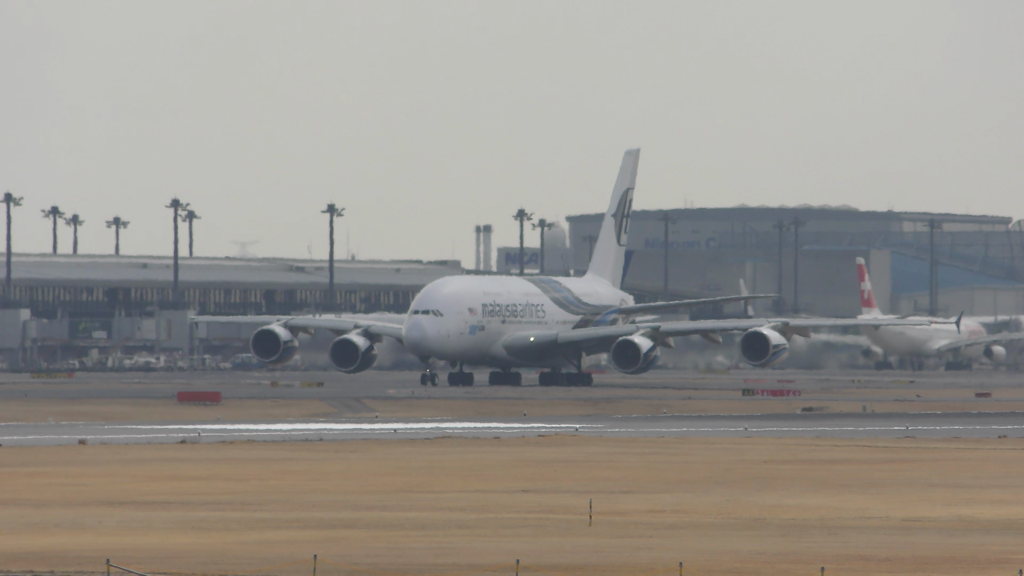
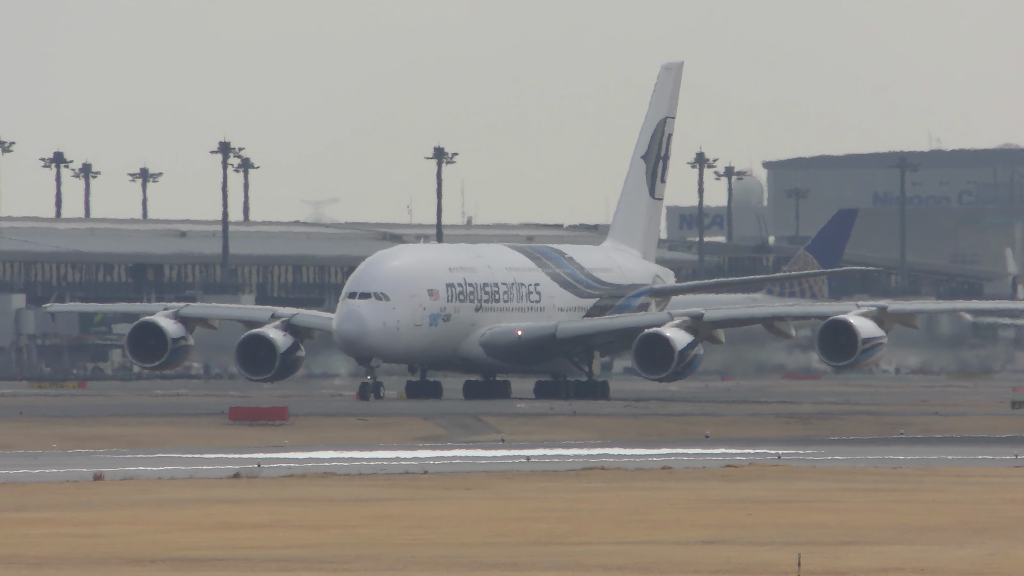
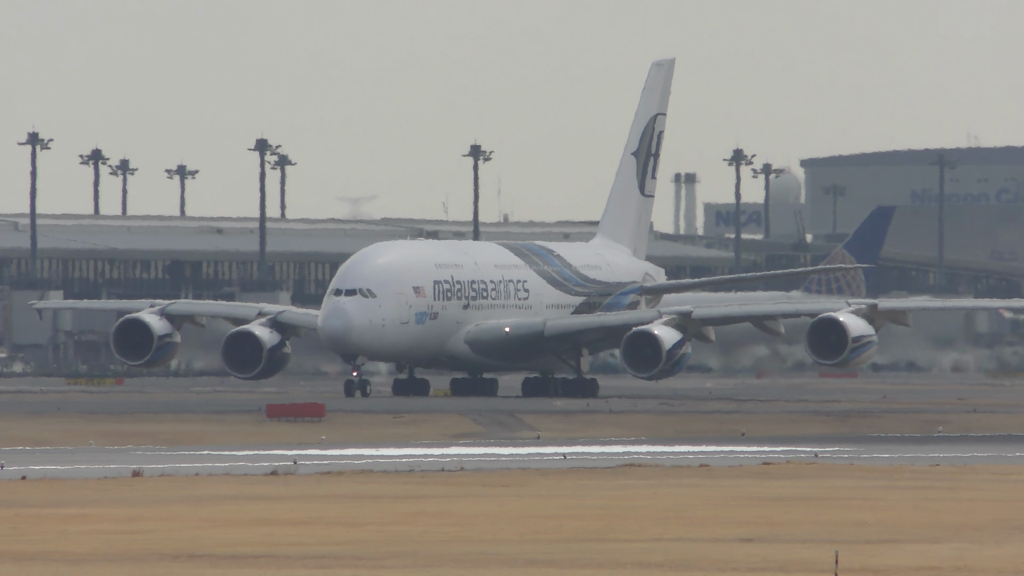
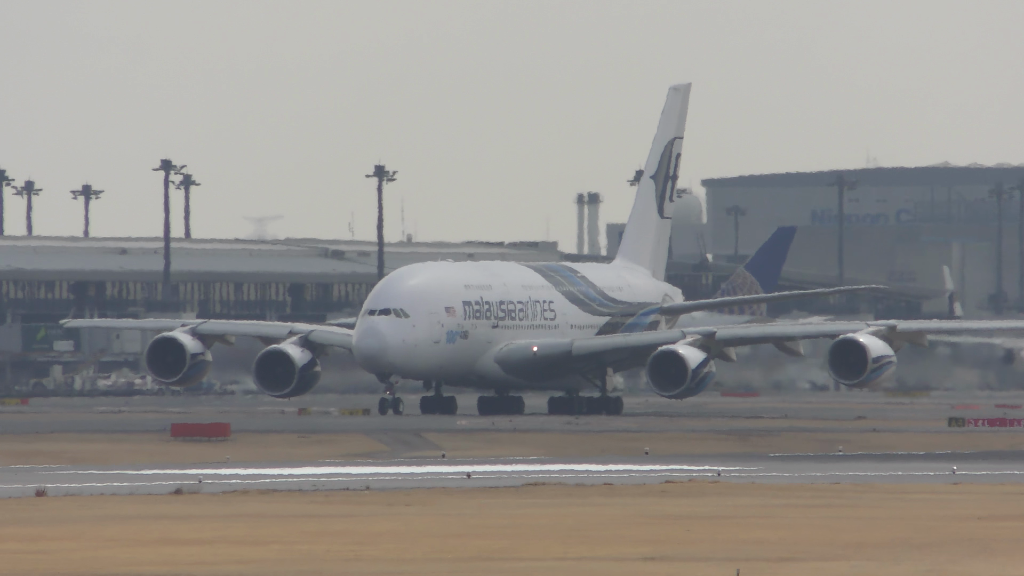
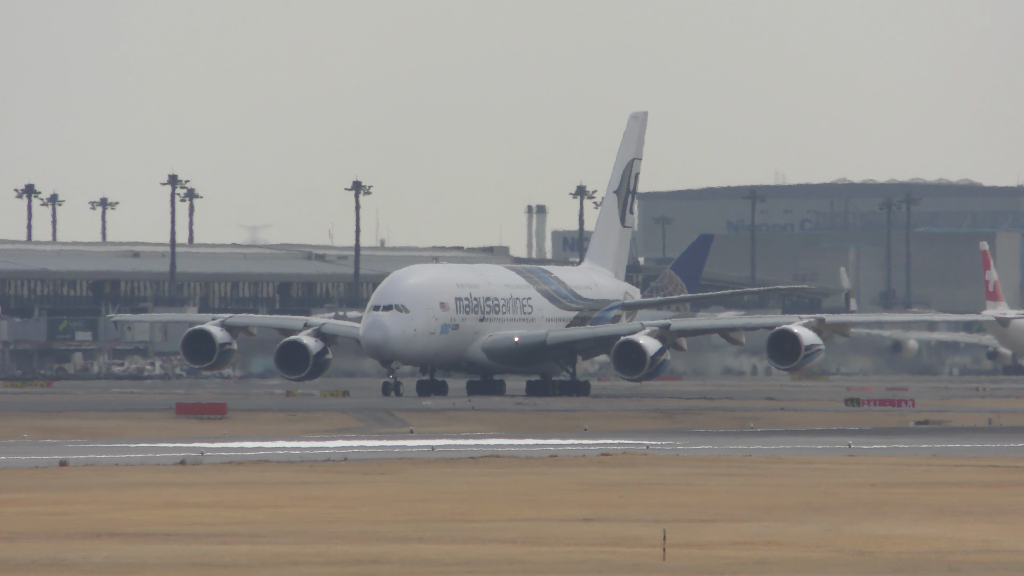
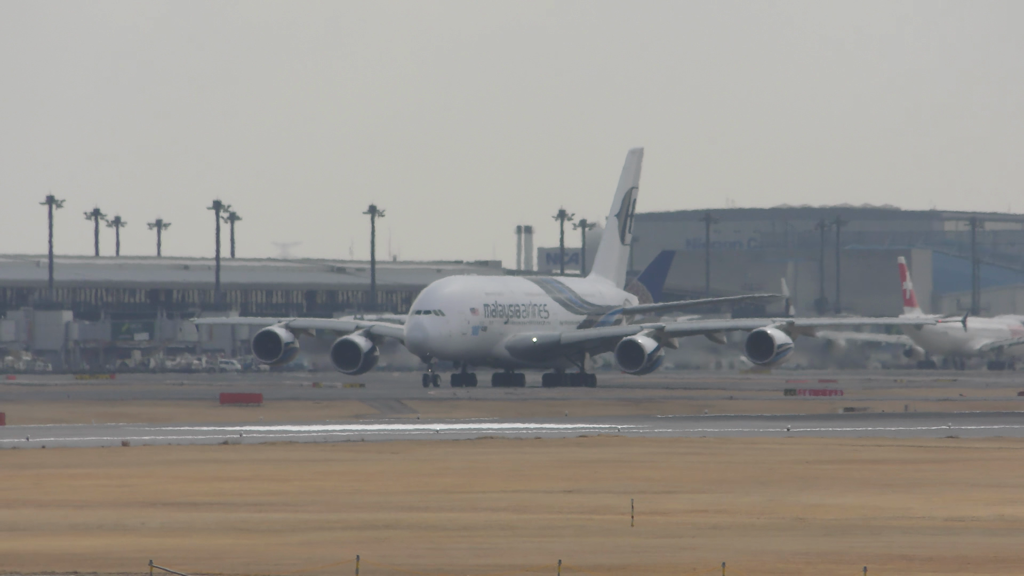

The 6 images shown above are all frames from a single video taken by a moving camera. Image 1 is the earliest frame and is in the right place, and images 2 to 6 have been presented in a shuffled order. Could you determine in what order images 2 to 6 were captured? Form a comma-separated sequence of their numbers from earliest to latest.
6, 5, 4, 2, 3
